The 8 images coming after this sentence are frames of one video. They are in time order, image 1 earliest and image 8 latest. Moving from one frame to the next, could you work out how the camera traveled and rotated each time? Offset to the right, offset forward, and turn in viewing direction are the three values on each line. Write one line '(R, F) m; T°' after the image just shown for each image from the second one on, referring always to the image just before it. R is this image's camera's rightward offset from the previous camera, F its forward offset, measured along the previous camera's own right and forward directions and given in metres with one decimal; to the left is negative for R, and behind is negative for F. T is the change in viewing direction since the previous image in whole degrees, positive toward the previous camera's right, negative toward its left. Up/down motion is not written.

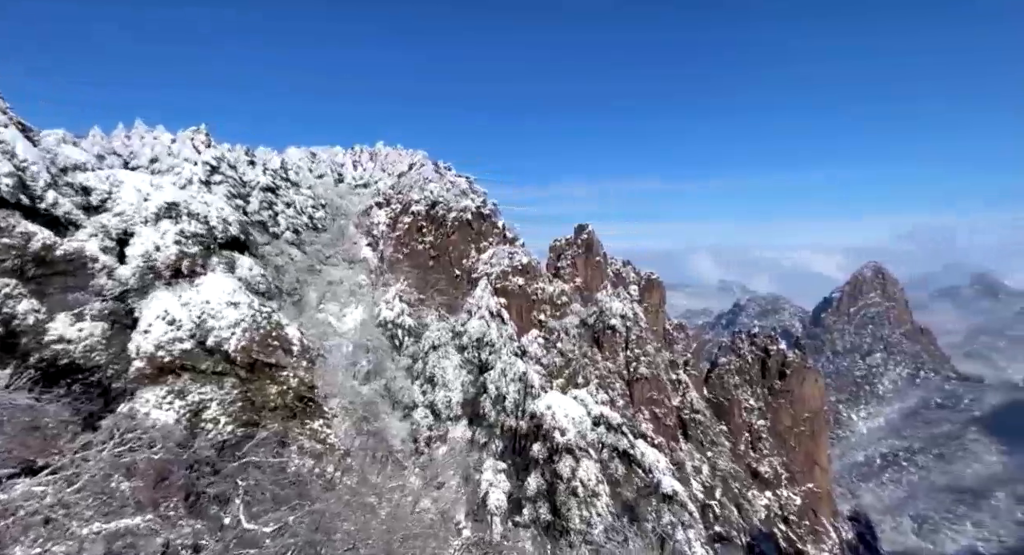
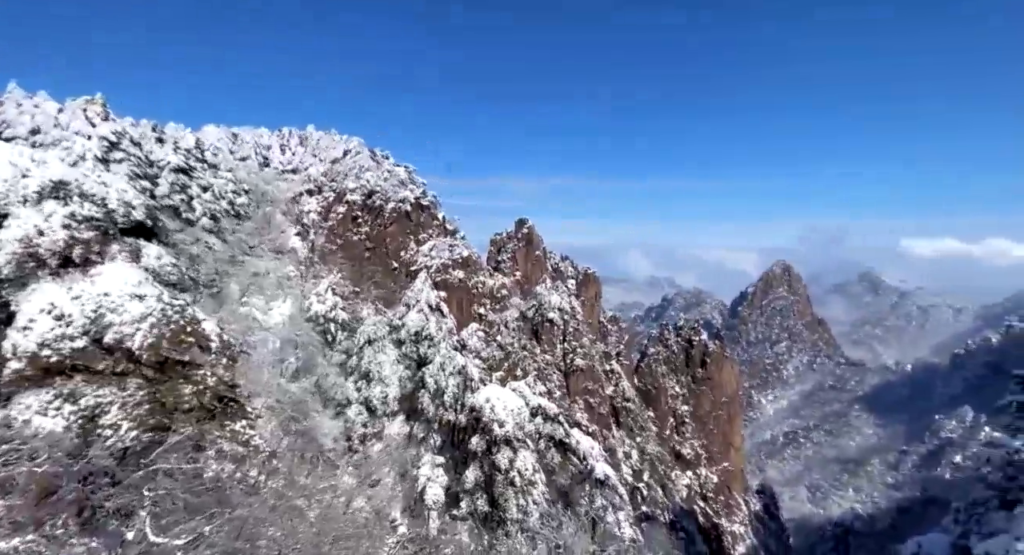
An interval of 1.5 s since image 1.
(+0.1, +0.3) m; +7°
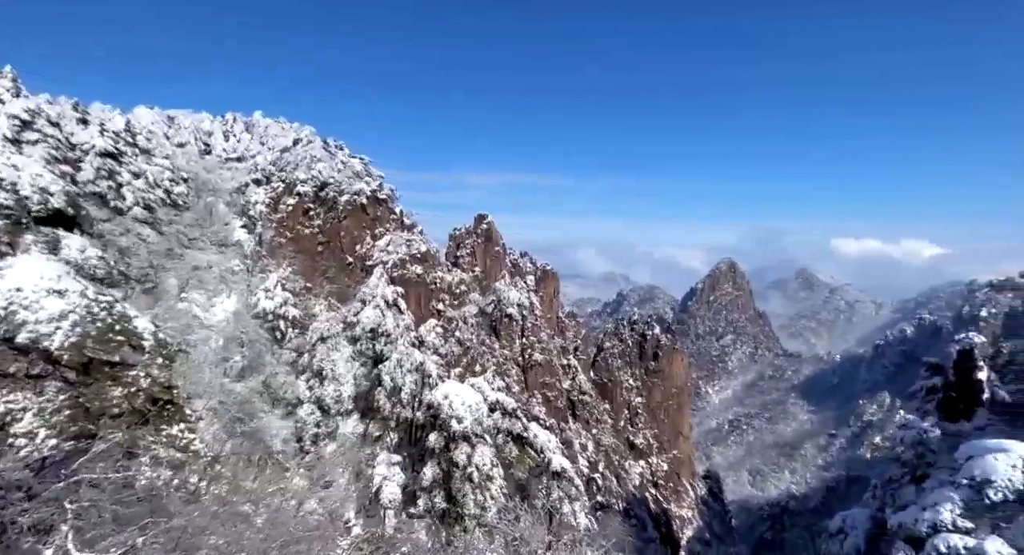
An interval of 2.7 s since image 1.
(+0.1, +0.3) m; +5°
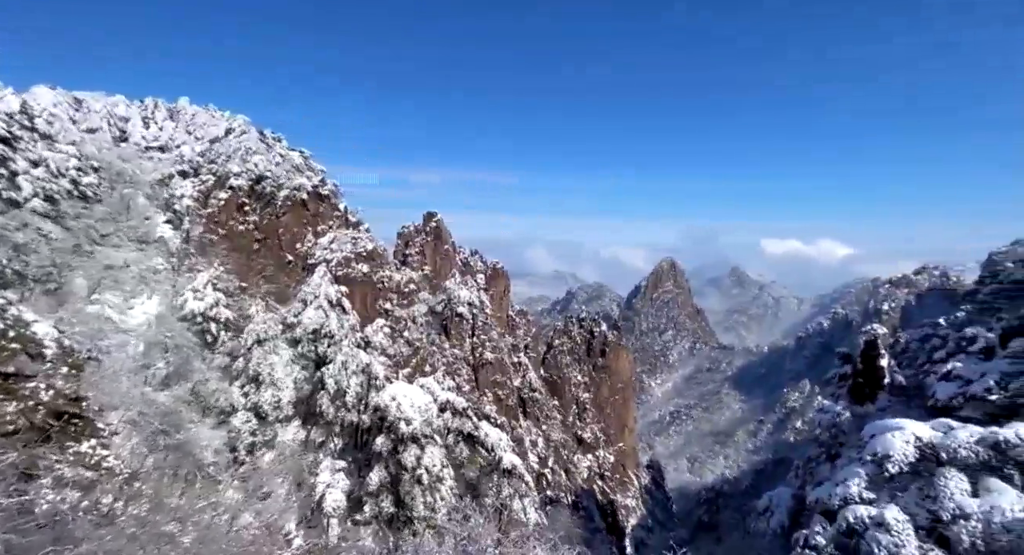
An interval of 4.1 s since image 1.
(+0.1, +0.4) m; +6°
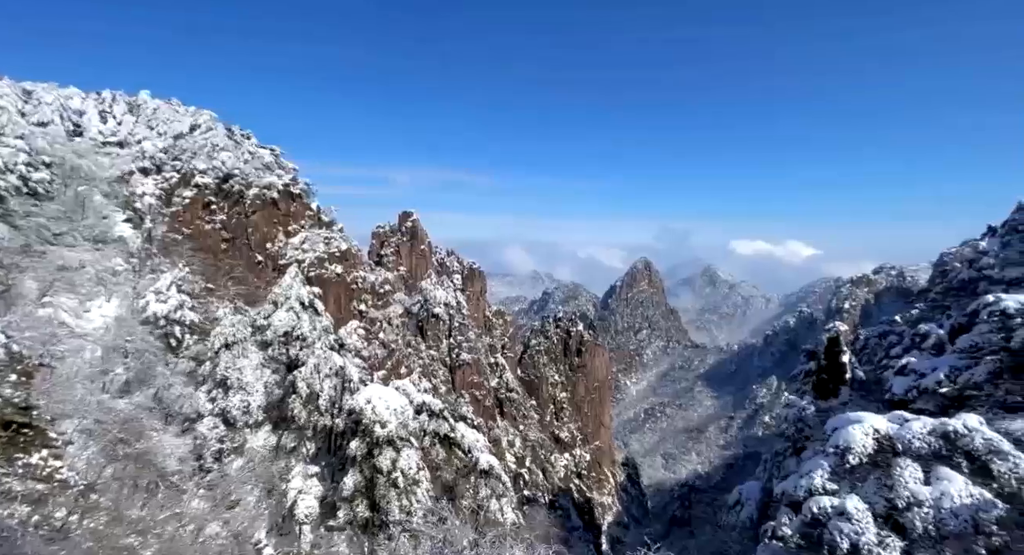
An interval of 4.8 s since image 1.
(0.0, +0.2) m; +3°
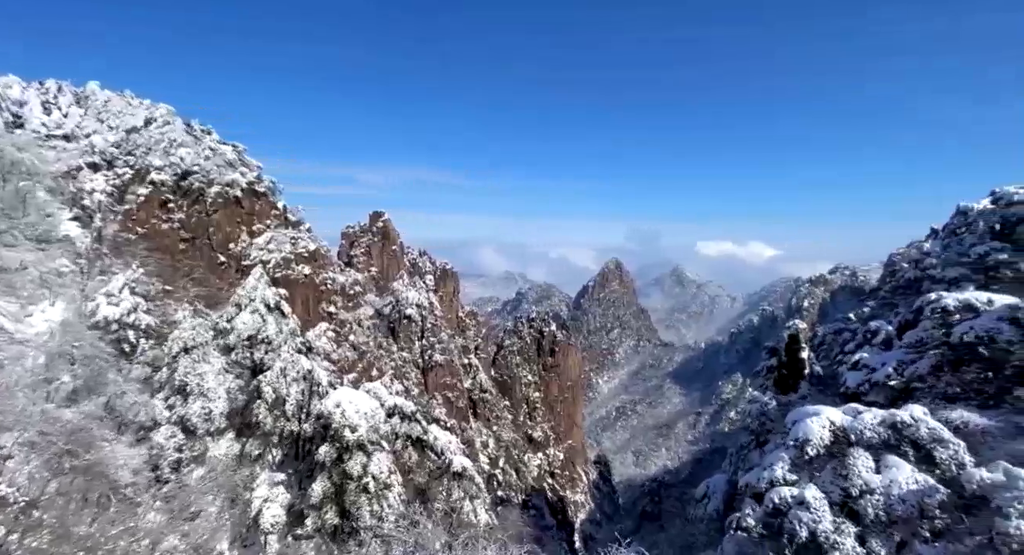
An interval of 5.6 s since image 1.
(+0.1, +0.3) m; +3°
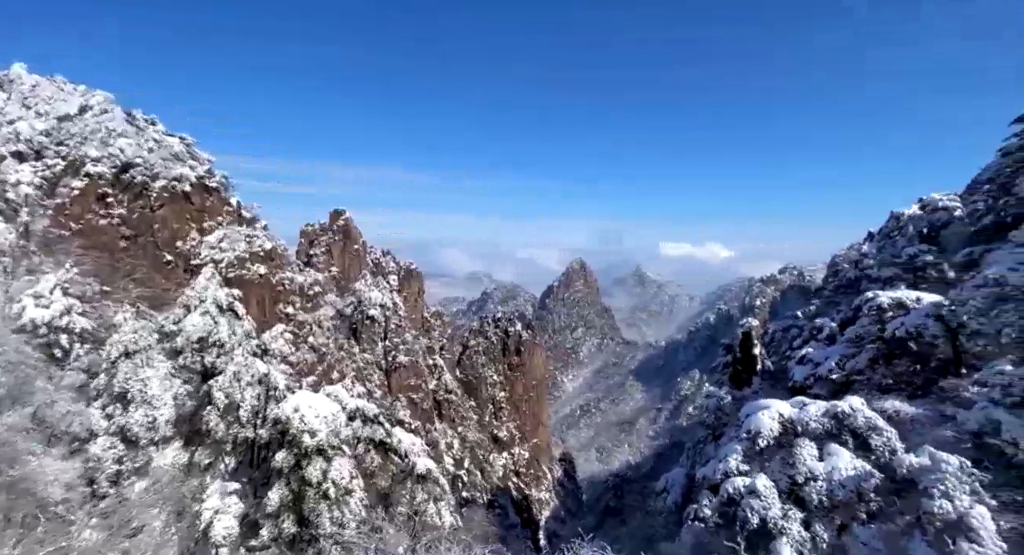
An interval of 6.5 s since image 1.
(+0.1, +0.4) m; +4°
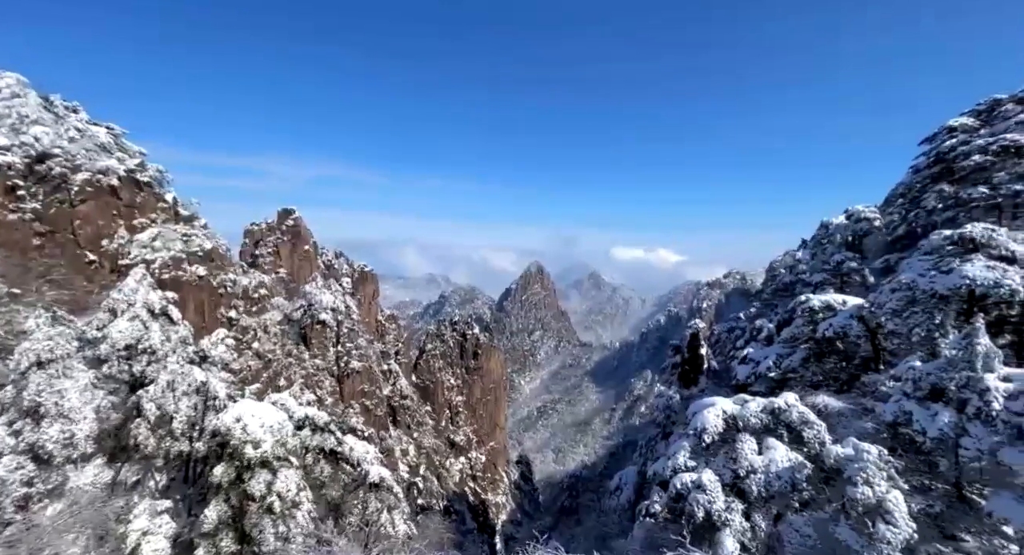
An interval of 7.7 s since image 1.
(+0.1, +0.6) m; +5°
